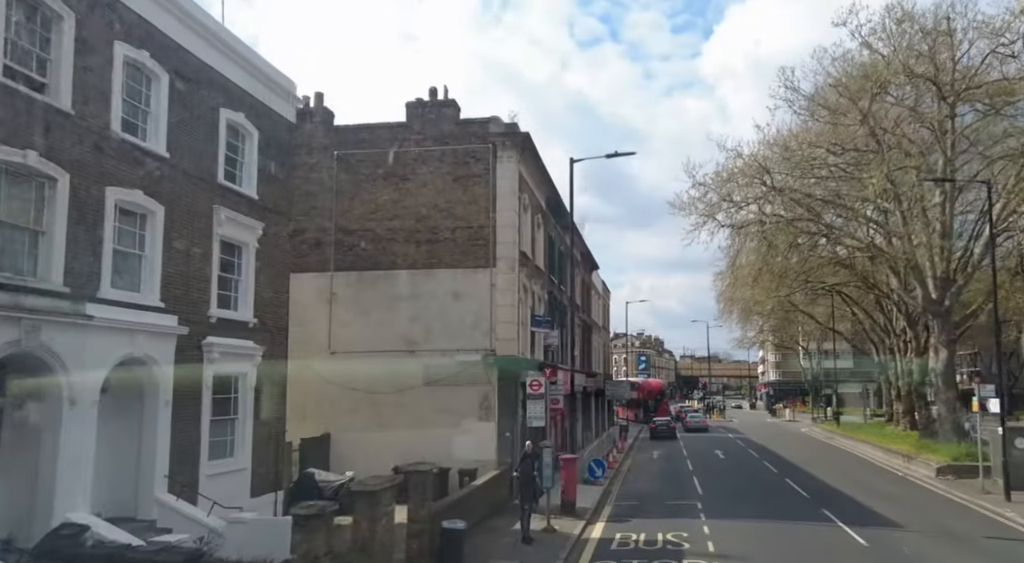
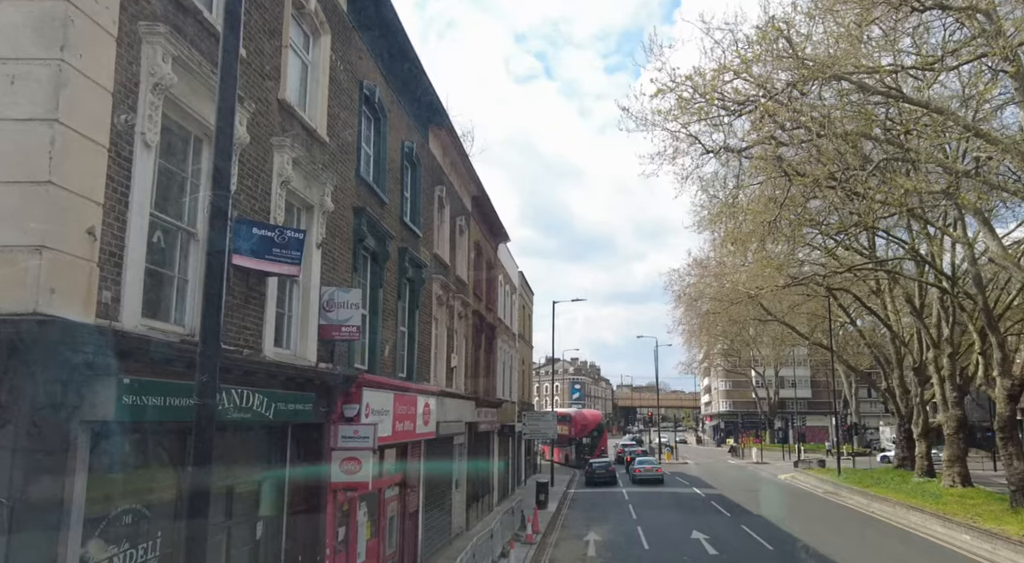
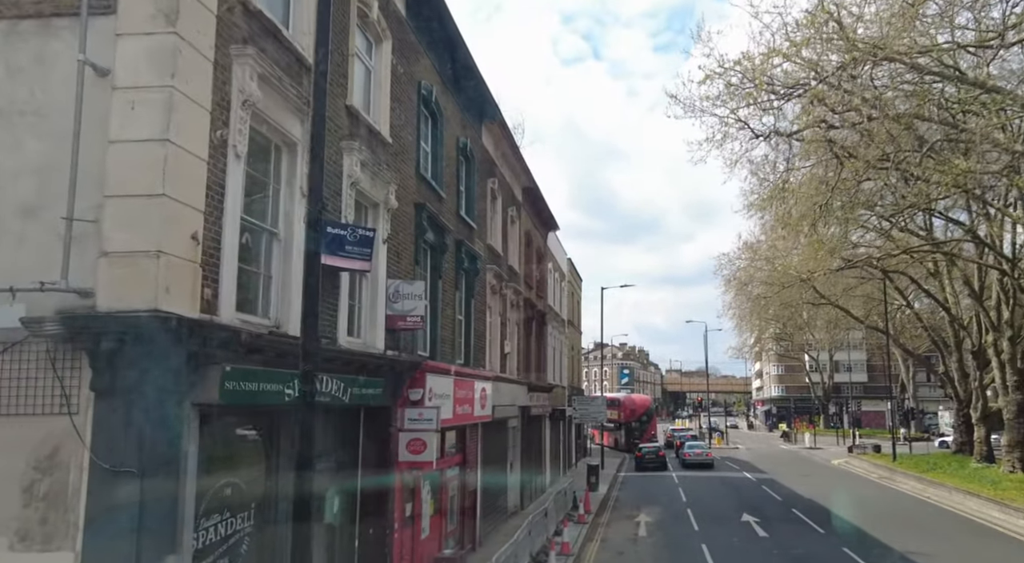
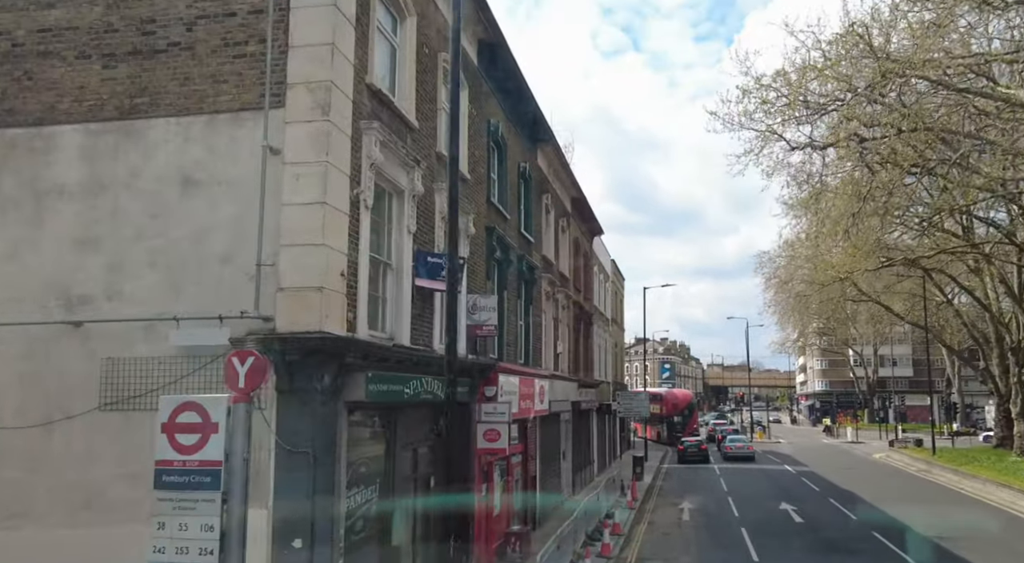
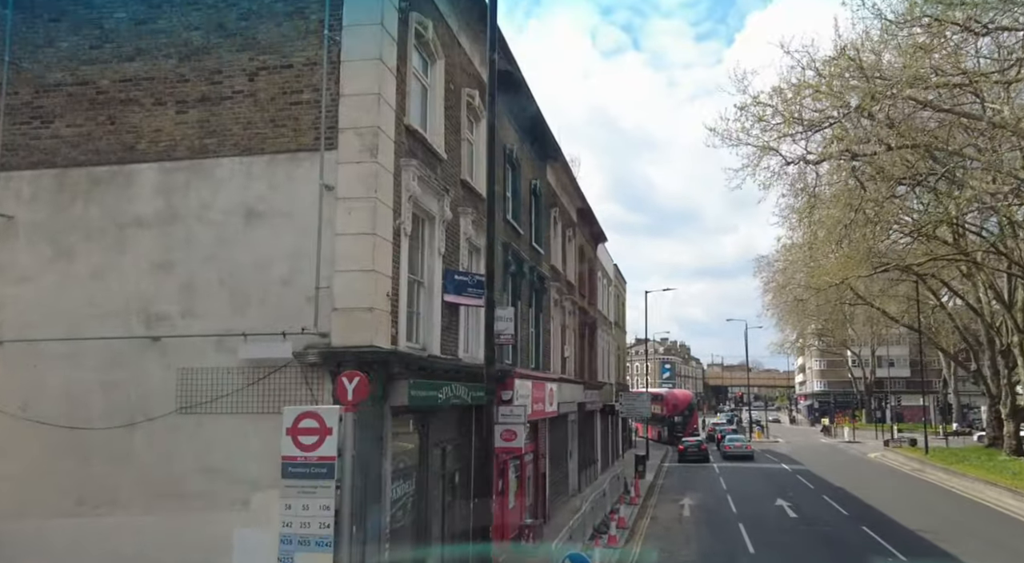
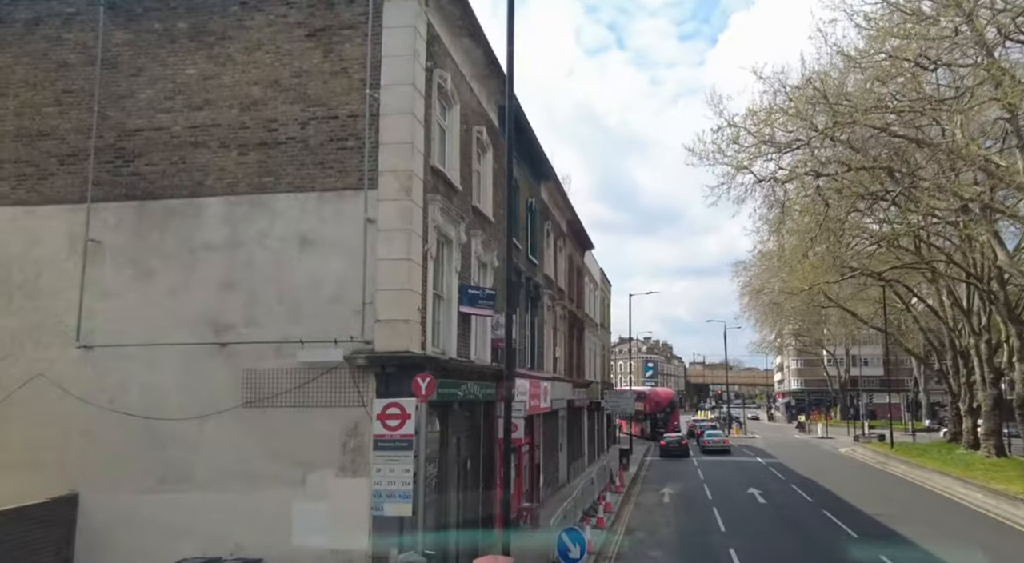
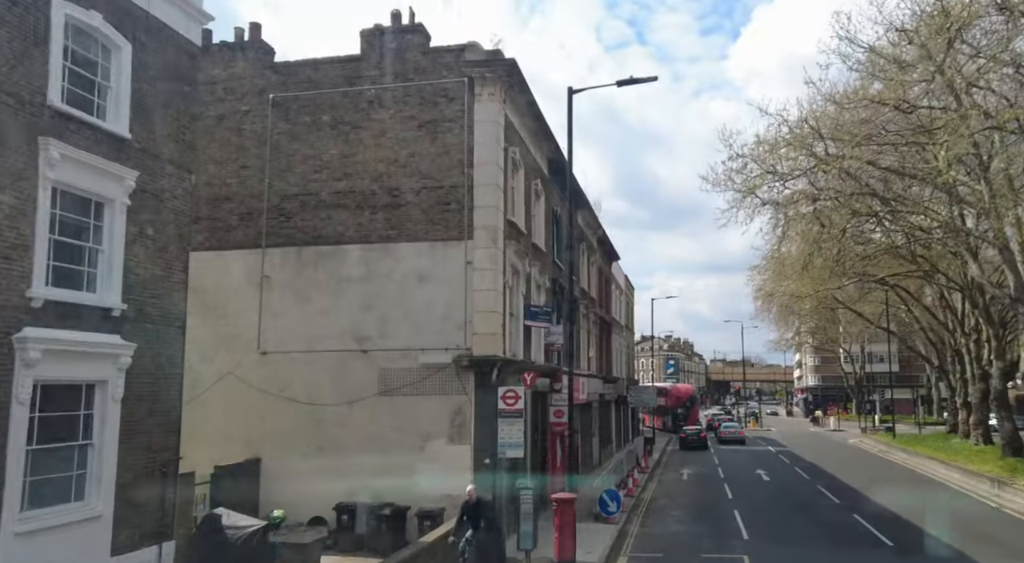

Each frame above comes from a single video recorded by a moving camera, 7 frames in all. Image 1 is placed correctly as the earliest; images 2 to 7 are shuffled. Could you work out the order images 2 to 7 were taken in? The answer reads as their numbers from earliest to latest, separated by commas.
7, 6, 5, 4, 3, 2
